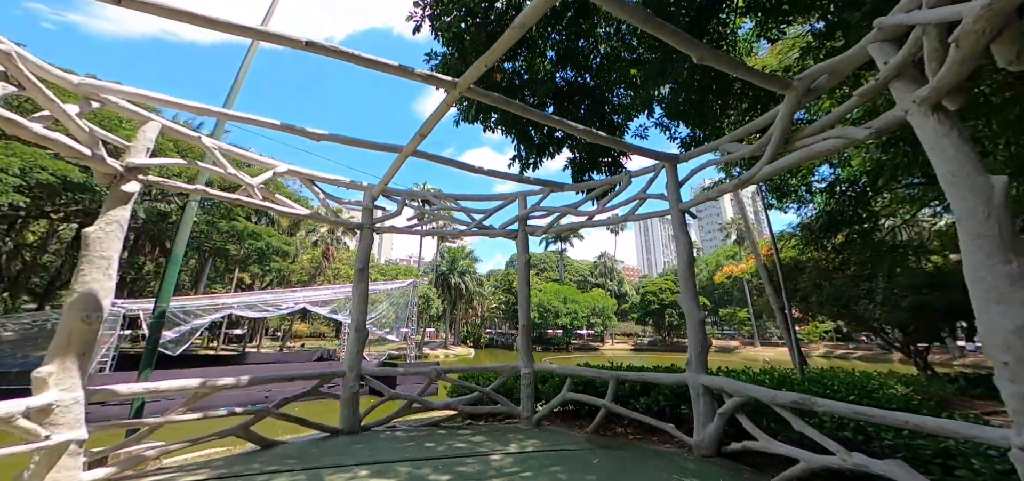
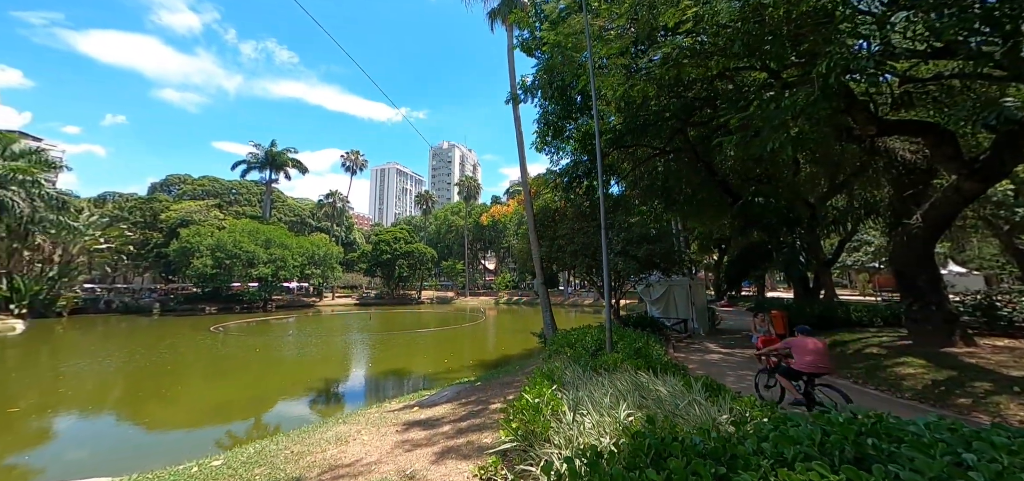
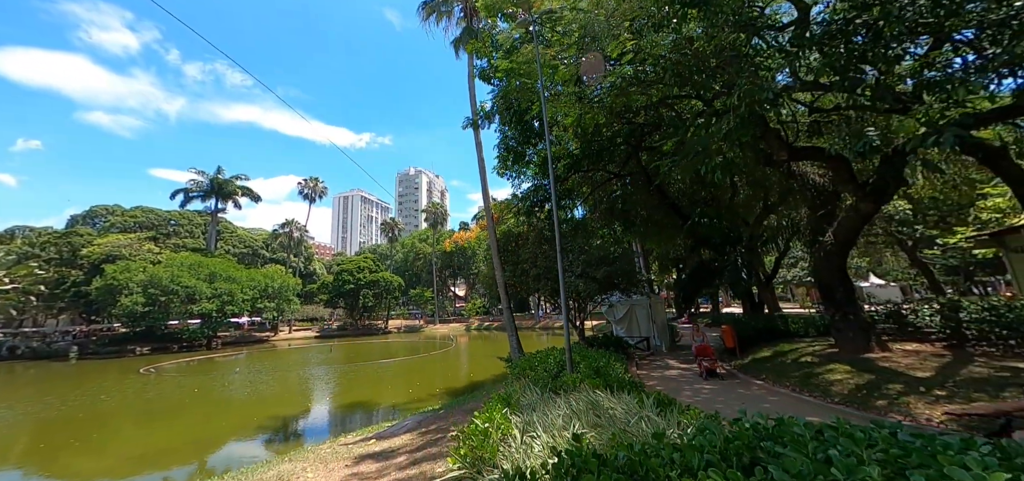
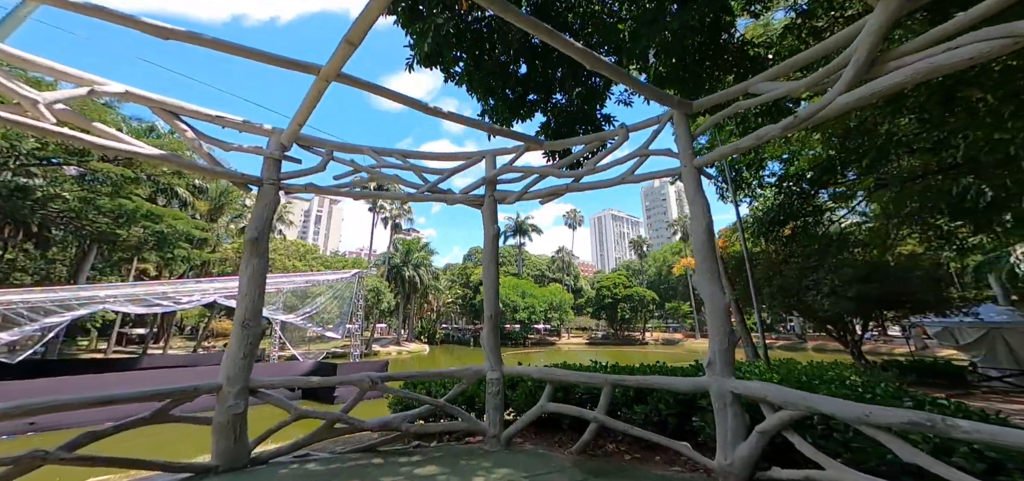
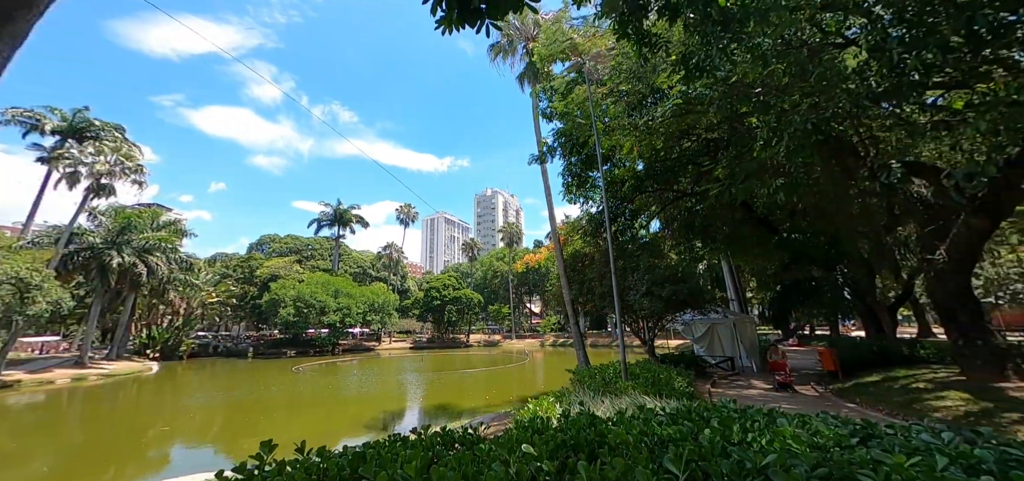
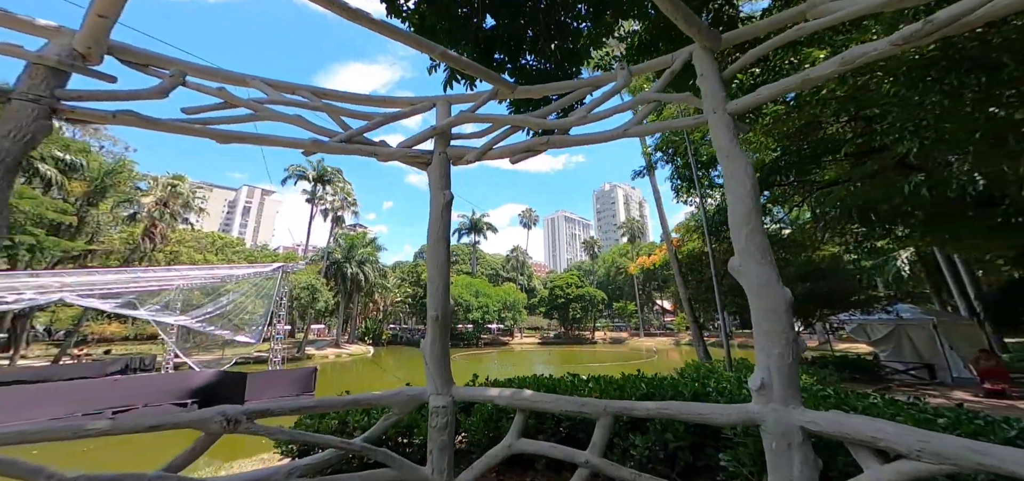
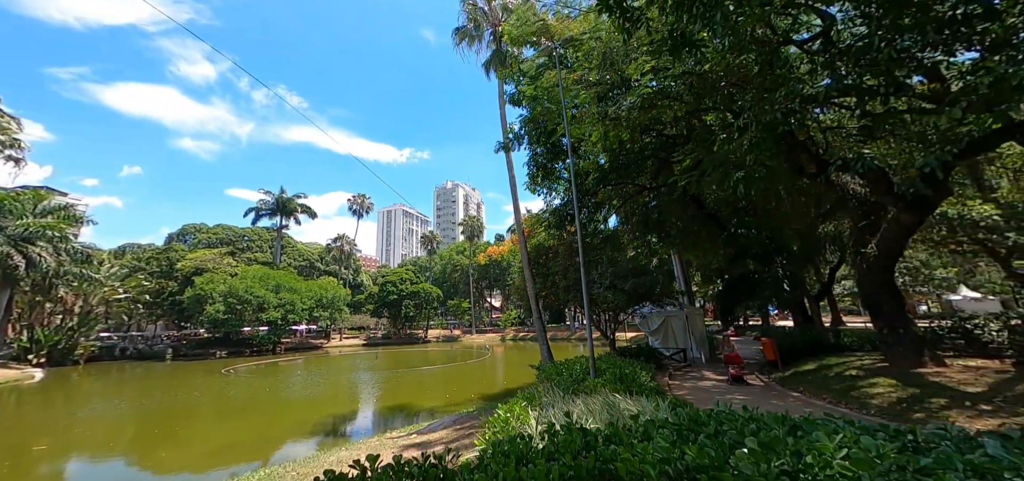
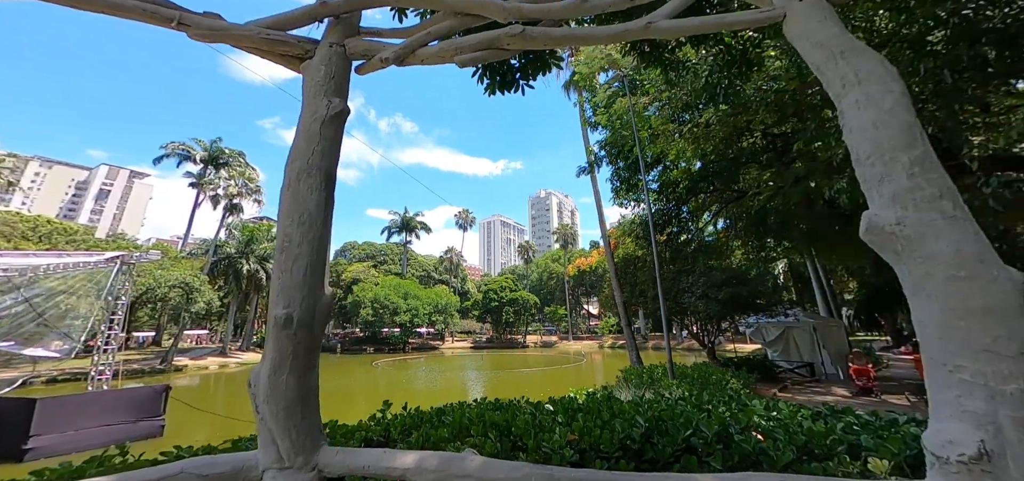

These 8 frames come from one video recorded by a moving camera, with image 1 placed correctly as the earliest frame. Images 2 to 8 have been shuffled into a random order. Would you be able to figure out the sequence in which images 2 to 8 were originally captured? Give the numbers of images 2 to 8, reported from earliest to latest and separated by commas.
4, 6, 8, 5, 7, 3, 2
